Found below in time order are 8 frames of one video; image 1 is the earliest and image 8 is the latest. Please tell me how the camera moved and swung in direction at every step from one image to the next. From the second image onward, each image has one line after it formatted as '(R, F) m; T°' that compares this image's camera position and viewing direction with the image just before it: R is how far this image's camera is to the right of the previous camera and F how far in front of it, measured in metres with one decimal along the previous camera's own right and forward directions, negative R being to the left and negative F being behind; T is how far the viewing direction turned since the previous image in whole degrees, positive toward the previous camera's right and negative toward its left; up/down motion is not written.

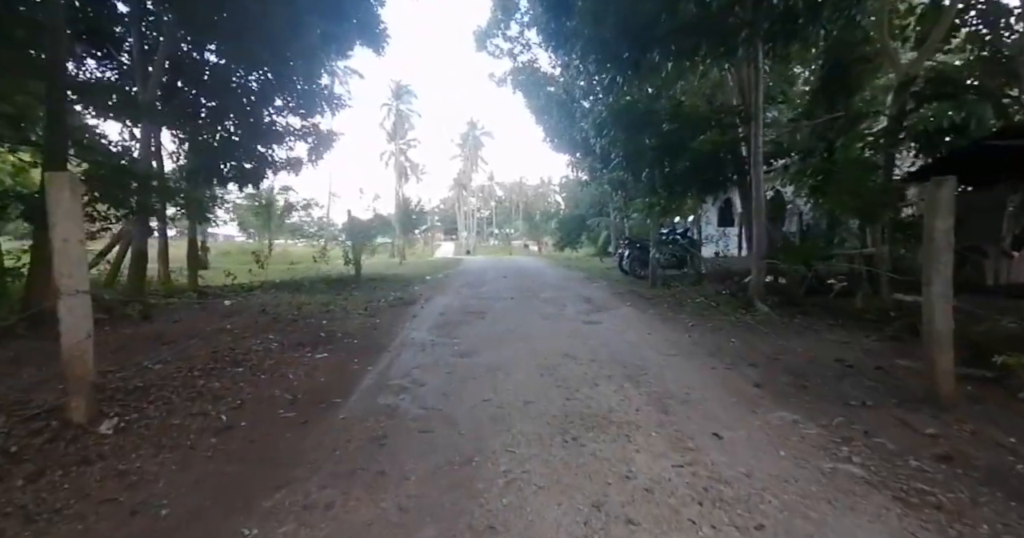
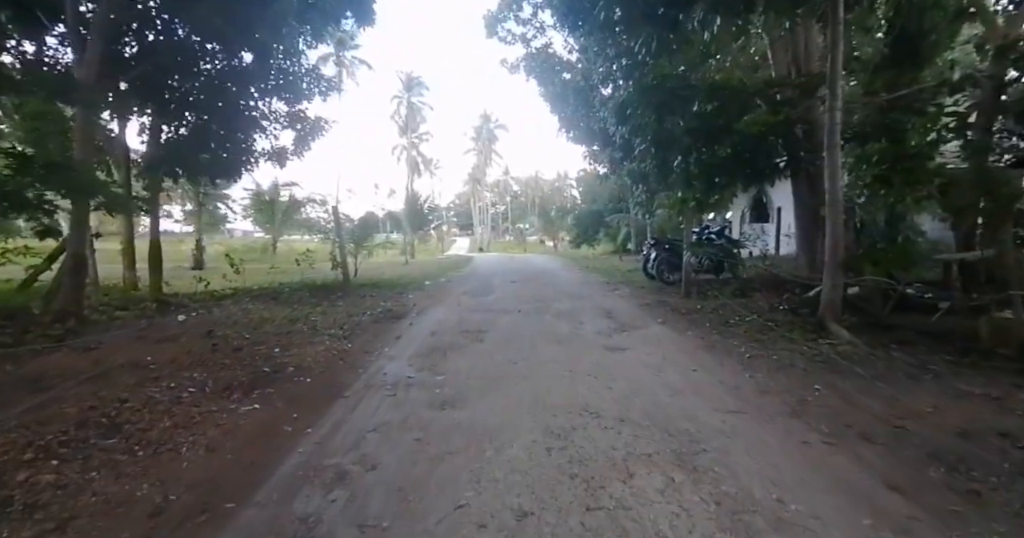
(+0.1, +1.4) m; -2°
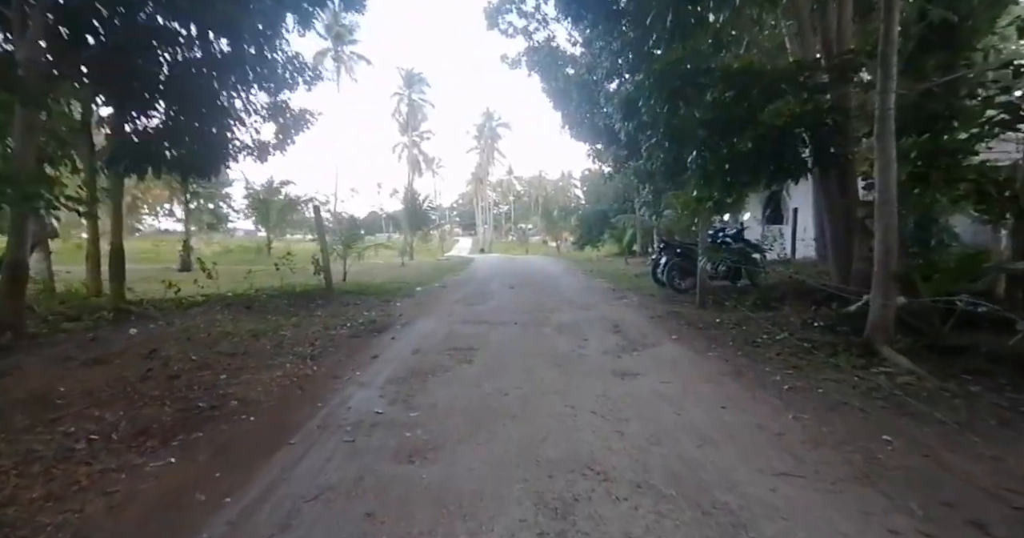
(+0.1, +0.8) m; 0°
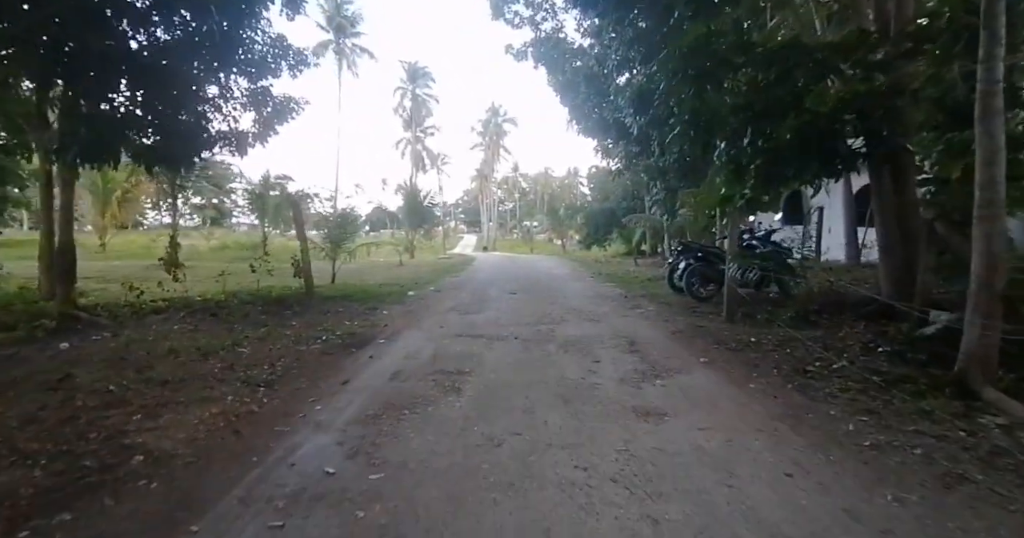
(+0.1, +0.9) m; -1°
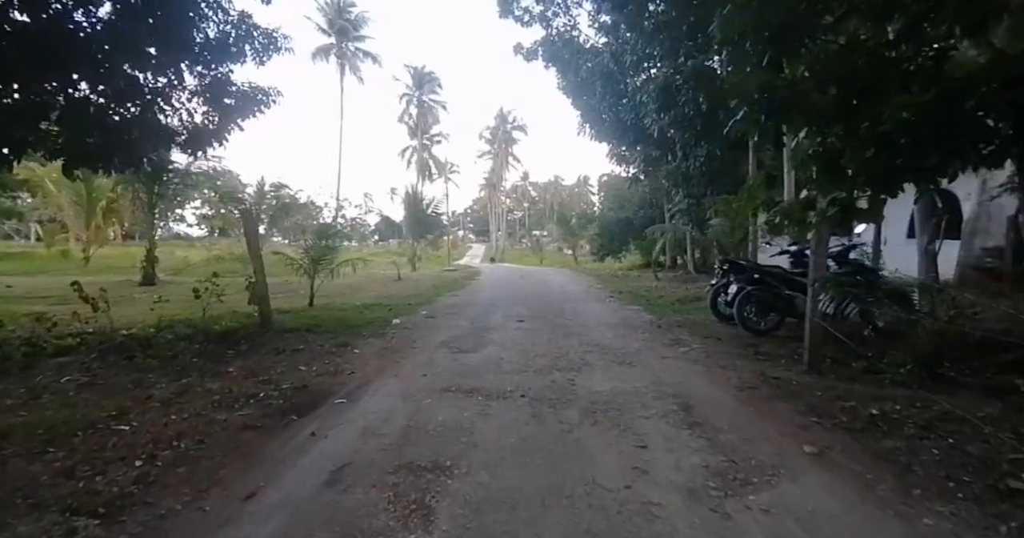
(0.0, +1.6) m; -1°
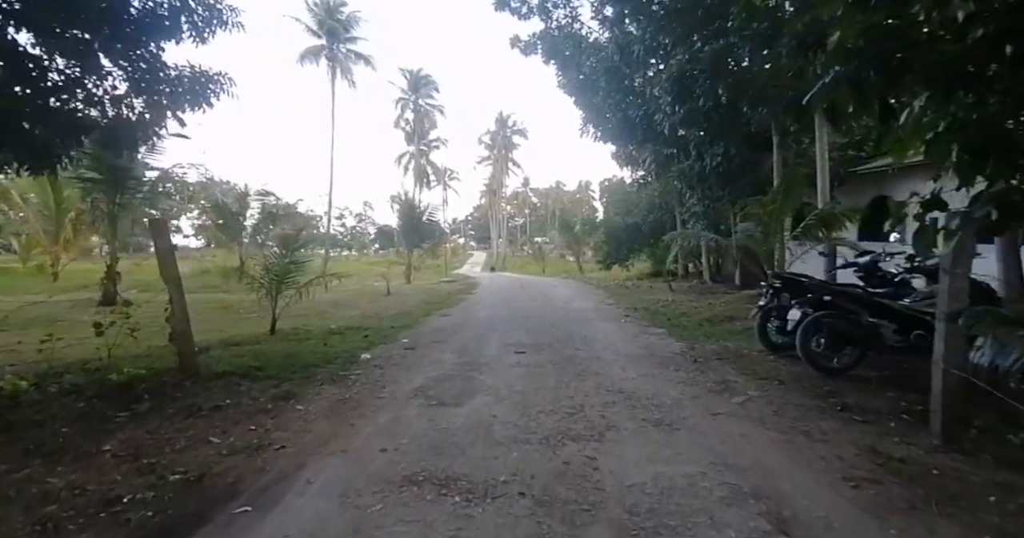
(+0.1, +1.5) m; 0°
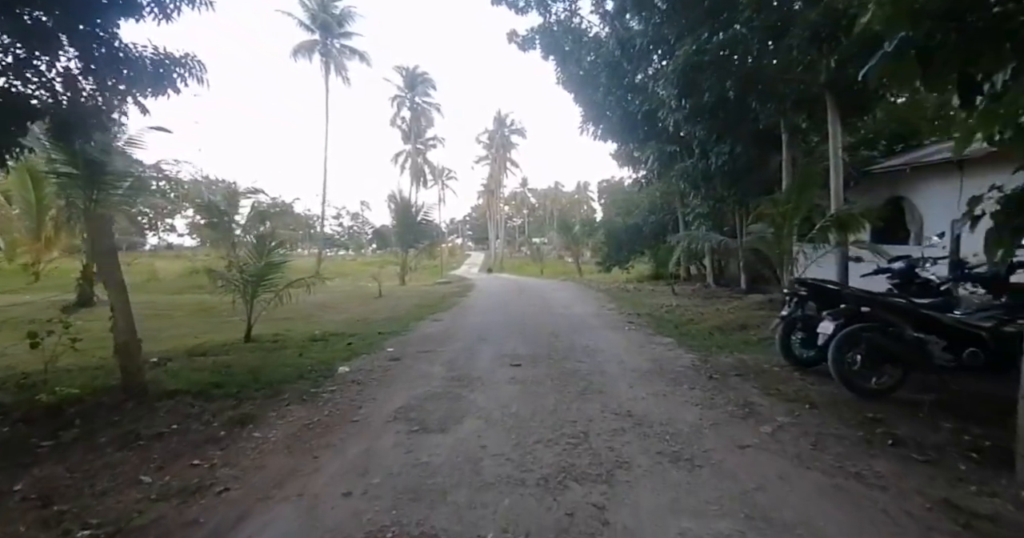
(0.0, +0.6) m; 0°
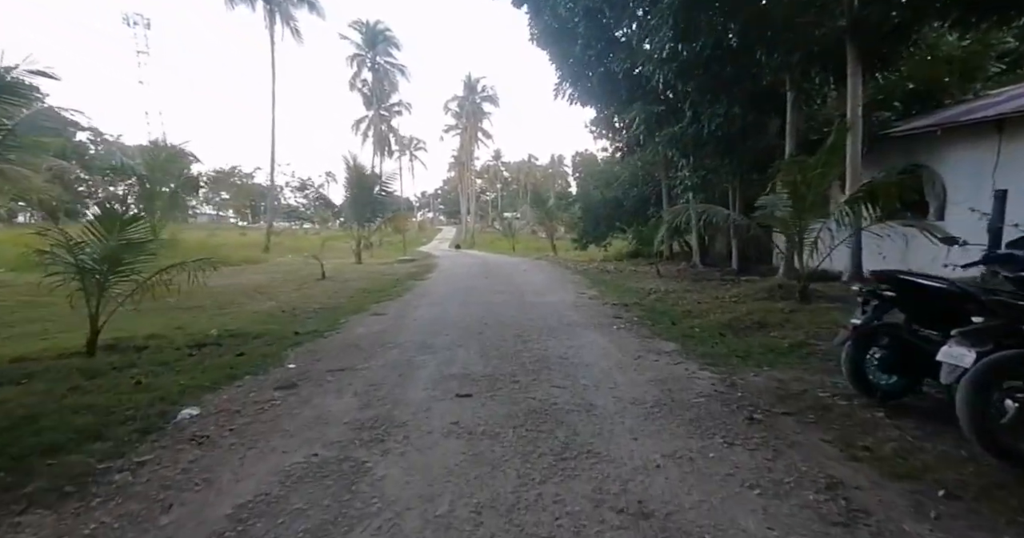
(+0.2, +1.9) m; +3°
